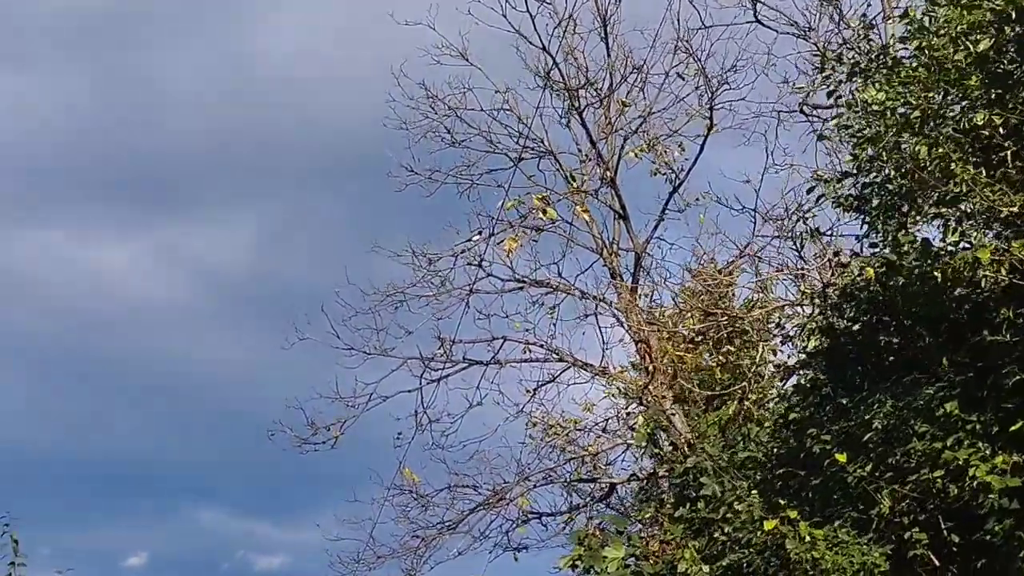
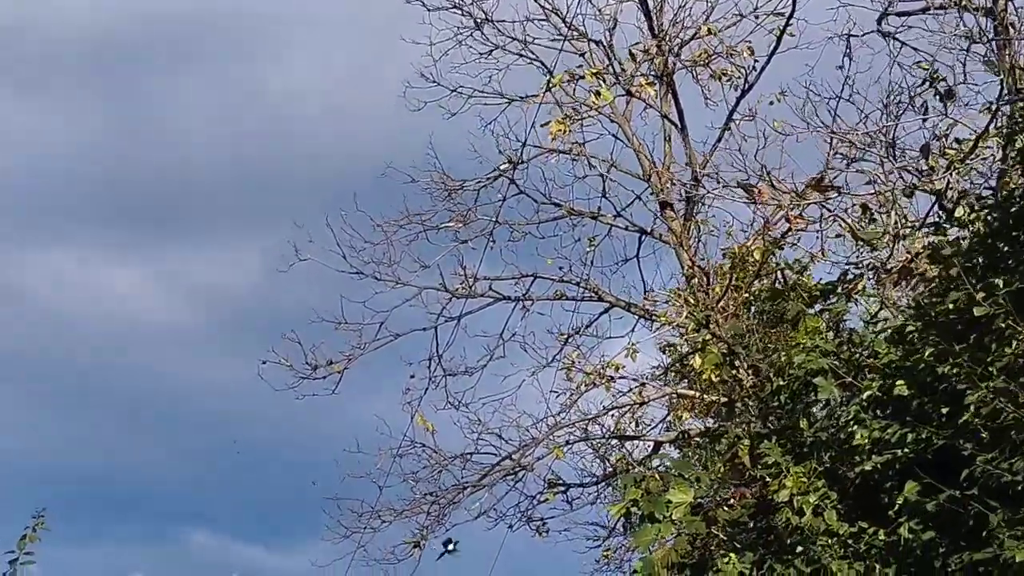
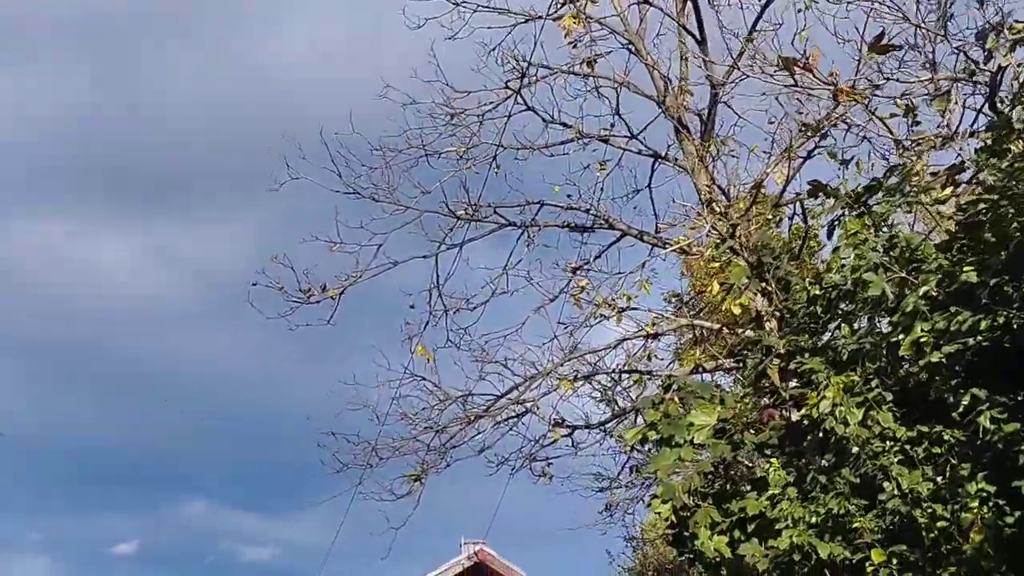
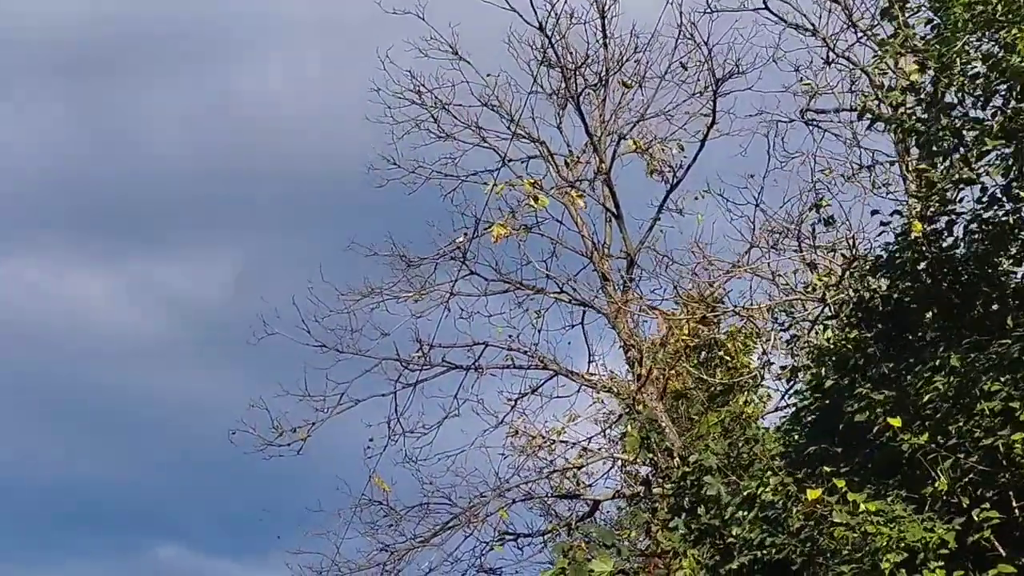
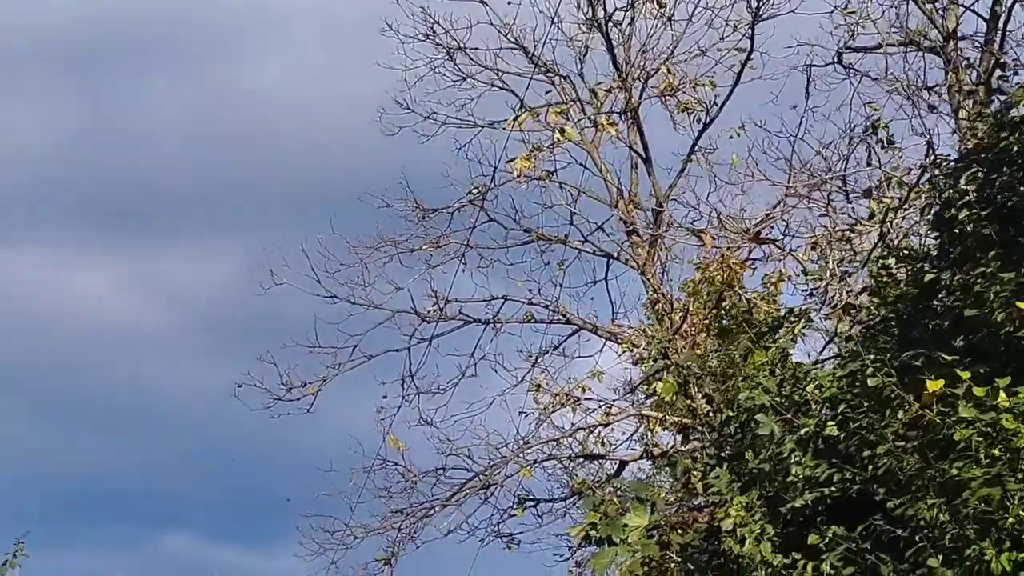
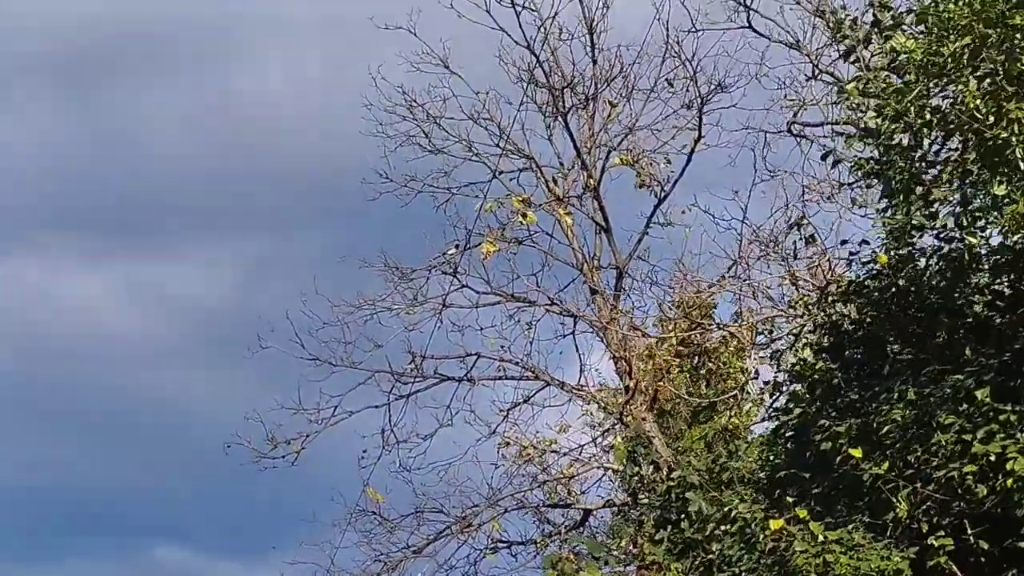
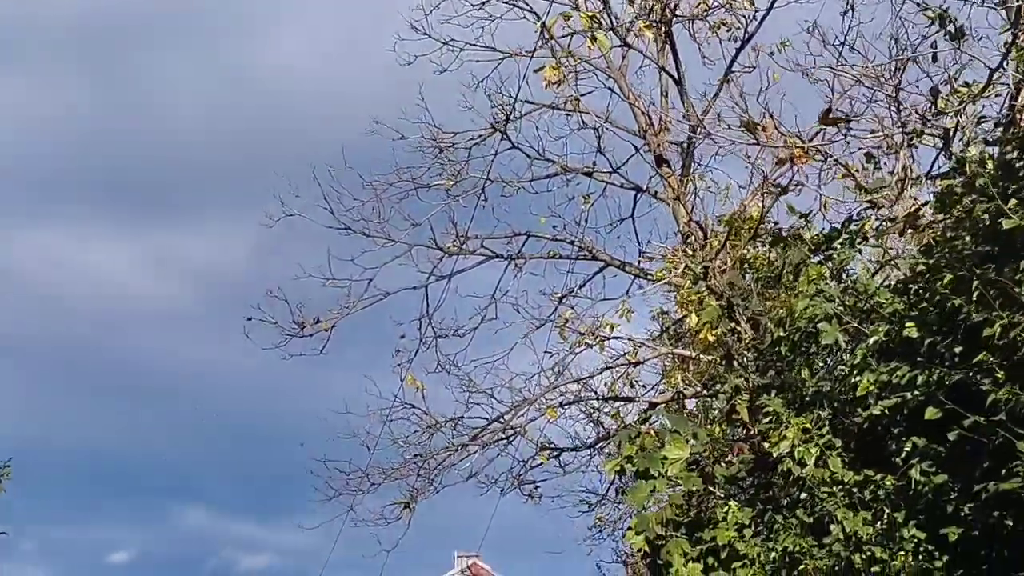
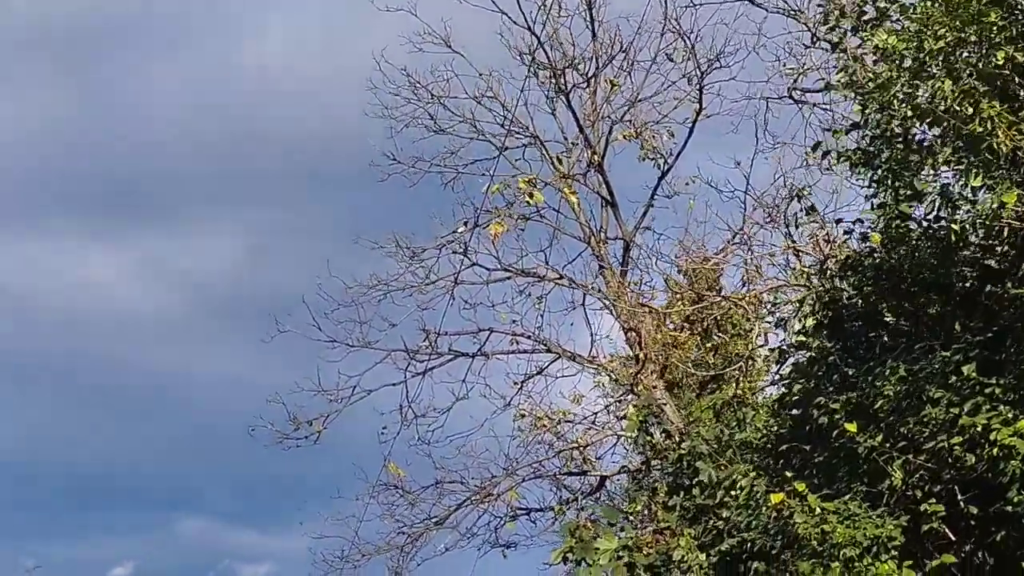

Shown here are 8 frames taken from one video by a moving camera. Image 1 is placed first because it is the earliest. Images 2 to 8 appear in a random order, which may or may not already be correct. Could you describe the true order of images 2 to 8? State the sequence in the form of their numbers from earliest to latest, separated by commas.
8, 6, 4, 5, 2, 7, 3
